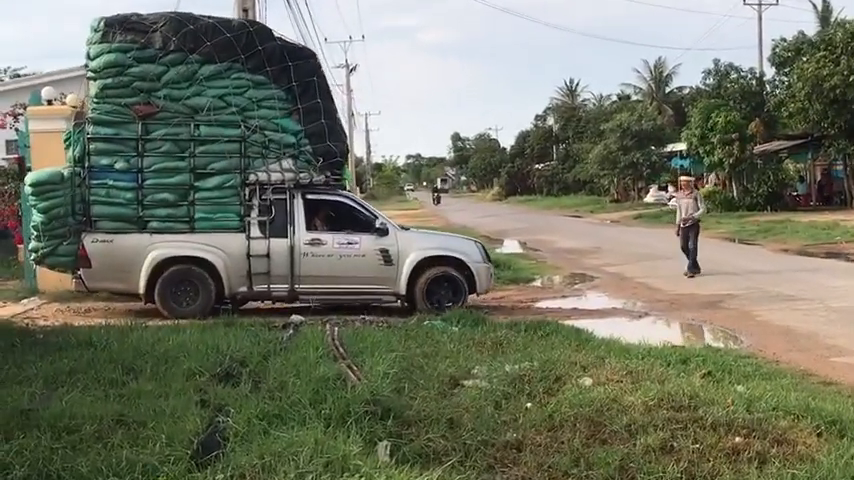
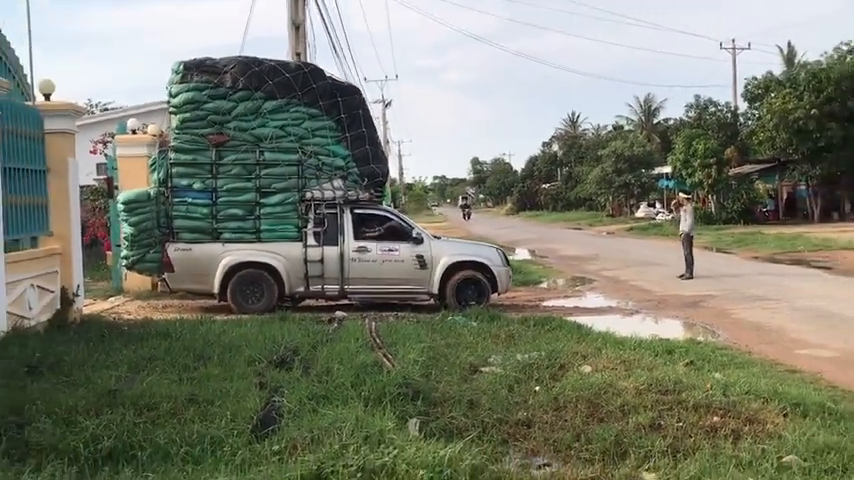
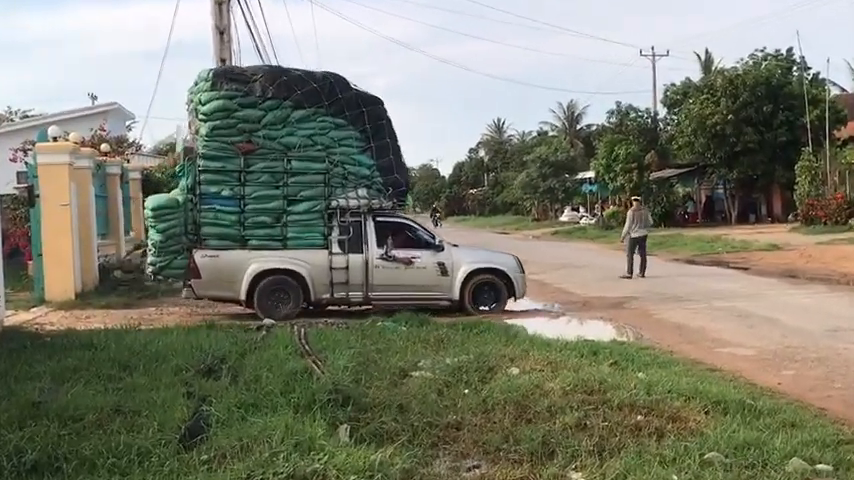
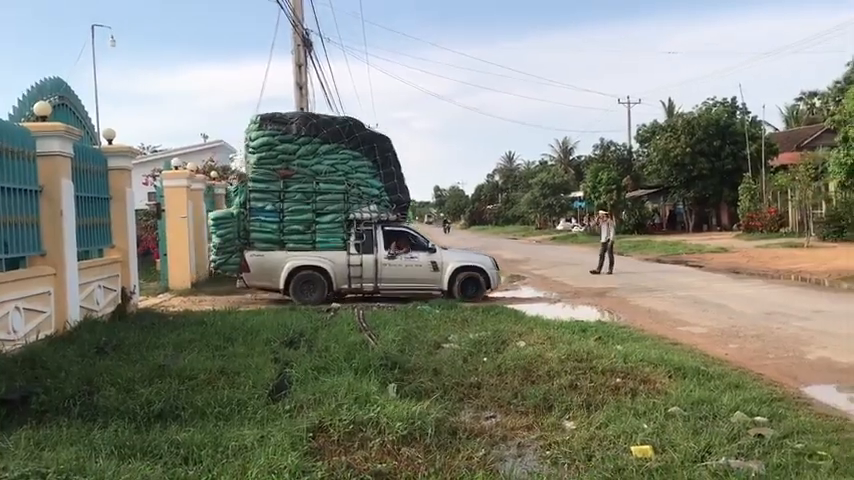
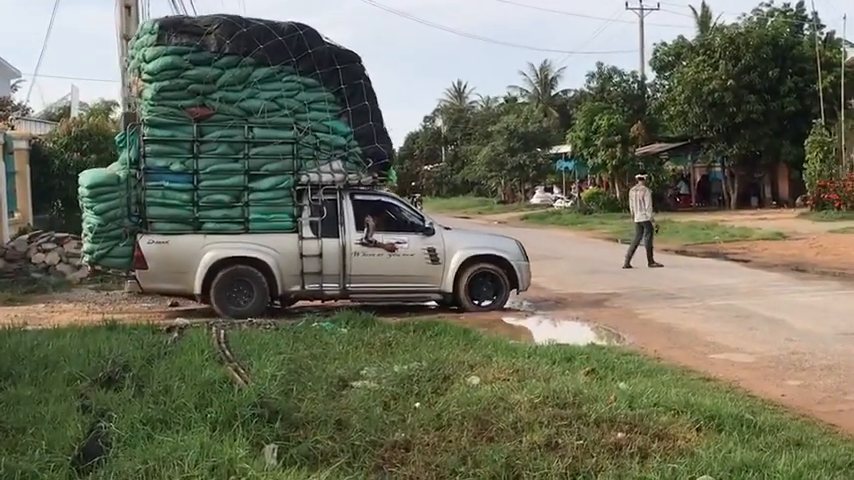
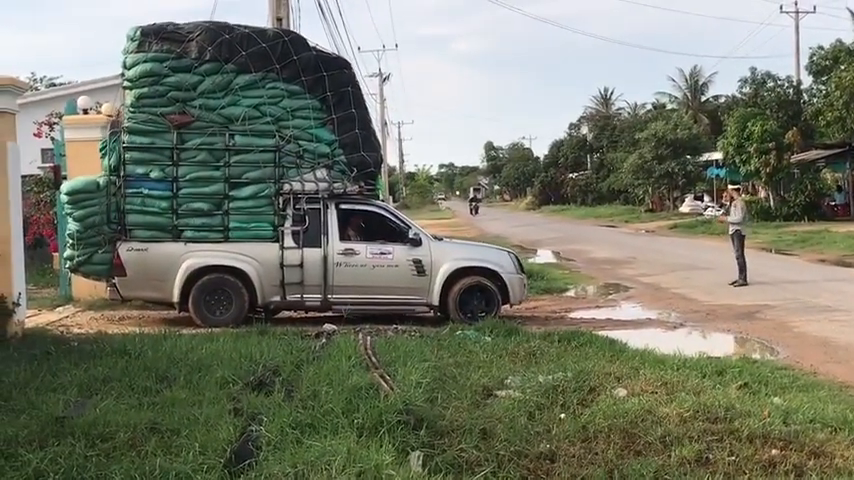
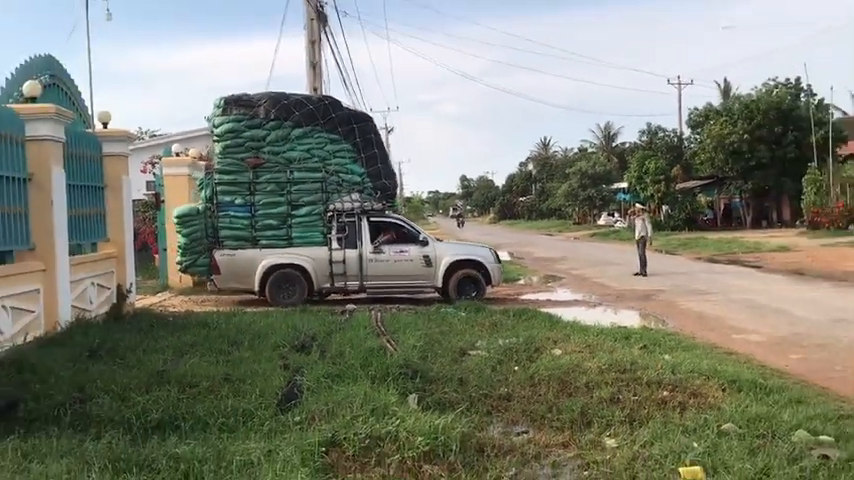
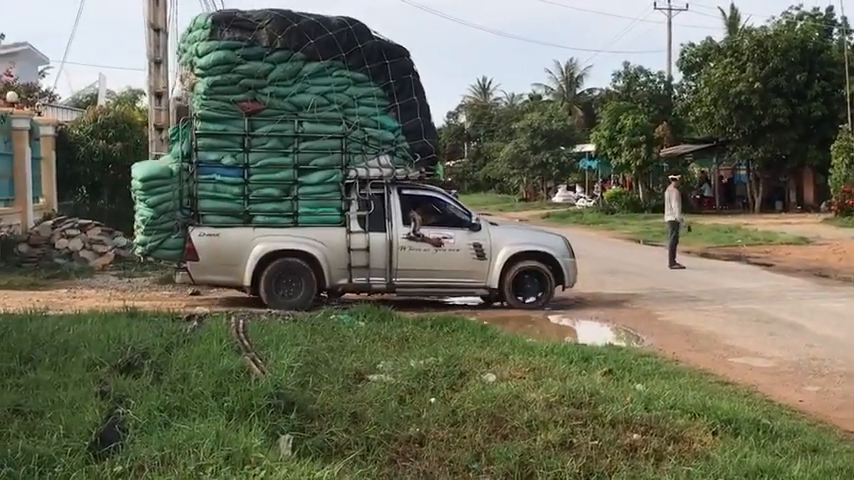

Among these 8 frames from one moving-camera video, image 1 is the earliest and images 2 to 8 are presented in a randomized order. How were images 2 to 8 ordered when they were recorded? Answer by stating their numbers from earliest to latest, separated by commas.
6, 2, 7, 4, 3, 5, 8
